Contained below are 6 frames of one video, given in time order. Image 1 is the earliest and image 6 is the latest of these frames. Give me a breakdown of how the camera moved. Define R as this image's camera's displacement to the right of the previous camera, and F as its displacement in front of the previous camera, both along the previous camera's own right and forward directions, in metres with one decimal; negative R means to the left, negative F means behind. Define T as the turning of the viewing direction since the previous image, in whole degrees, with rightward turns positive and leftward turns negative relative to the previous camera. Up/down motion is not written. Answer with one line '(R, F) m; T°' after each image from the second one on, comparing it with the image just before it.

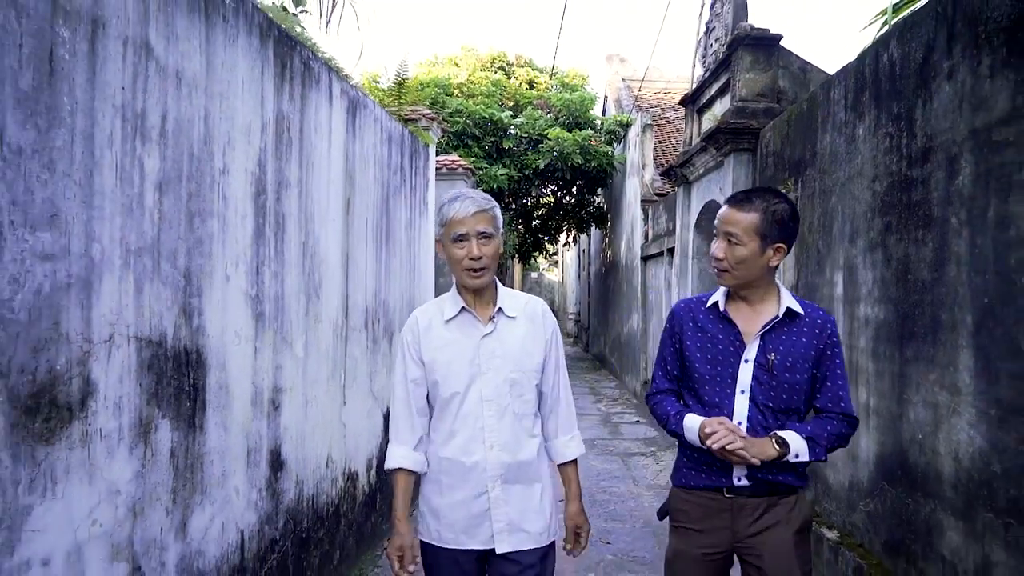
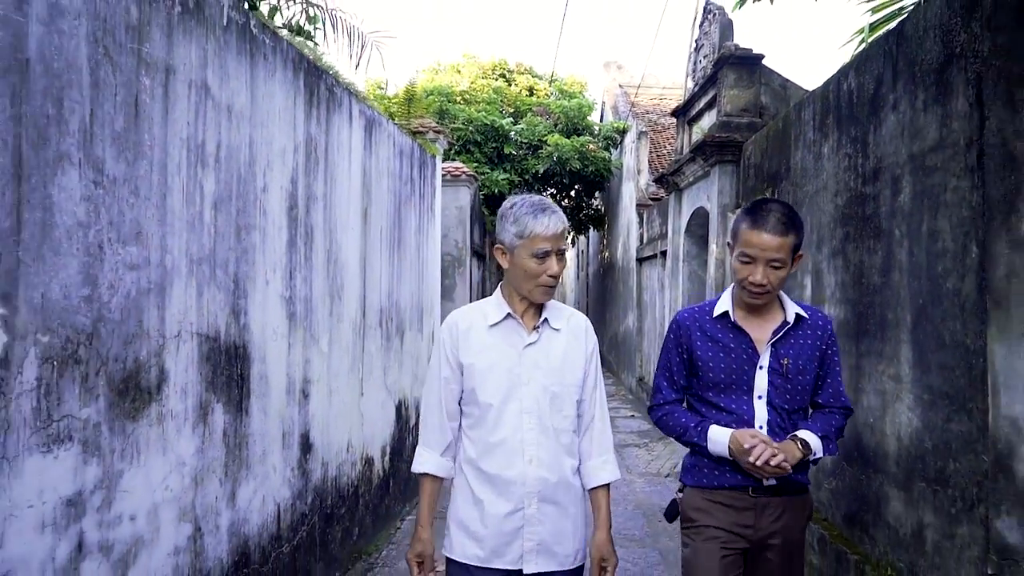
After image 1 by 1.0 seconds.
(0.0, -0.4) m; 0°
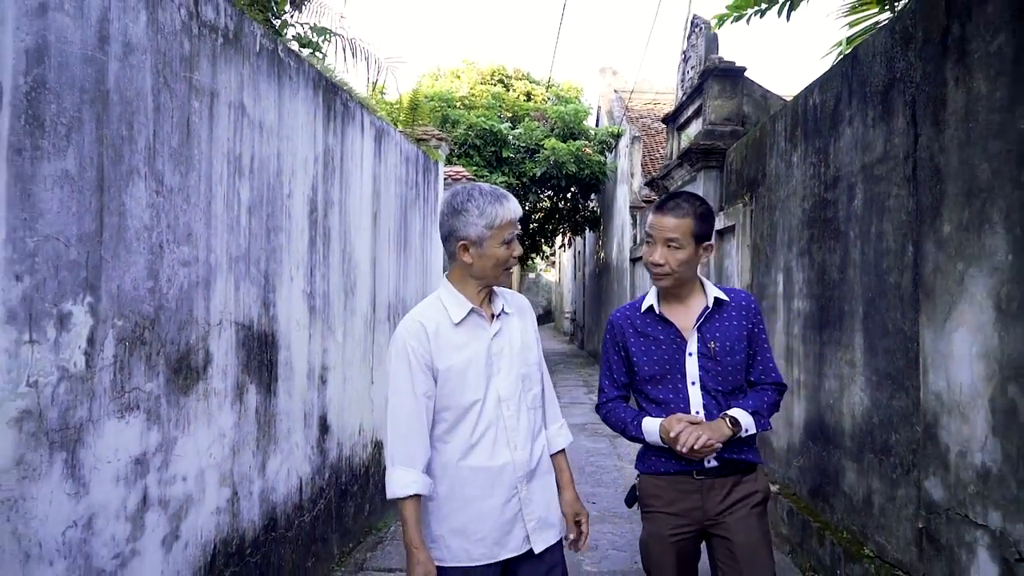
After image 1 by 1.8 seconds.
(0.0, -0.4) m; 0°
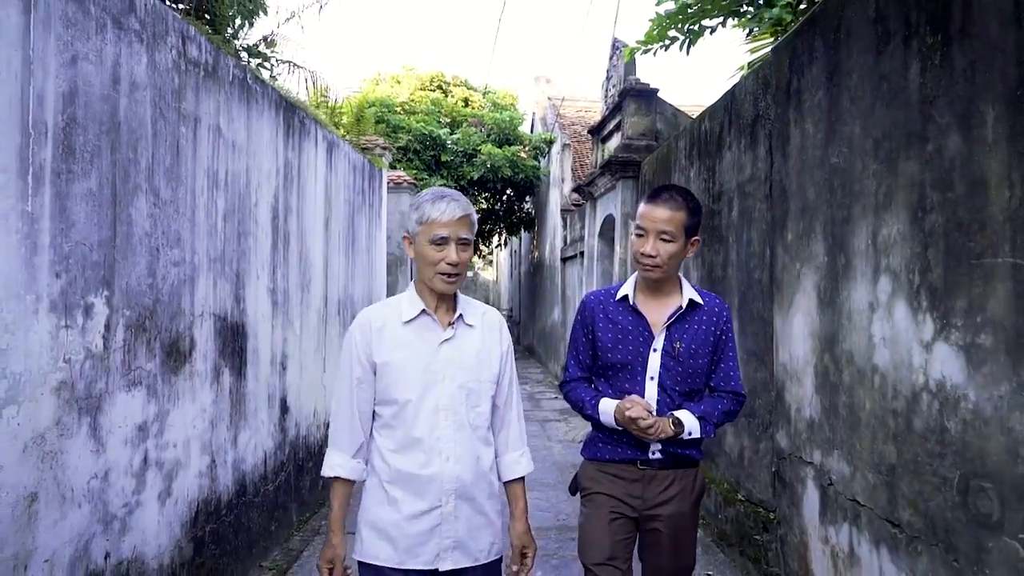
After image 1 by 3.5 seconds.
(0.0, -0.6) m; +5°
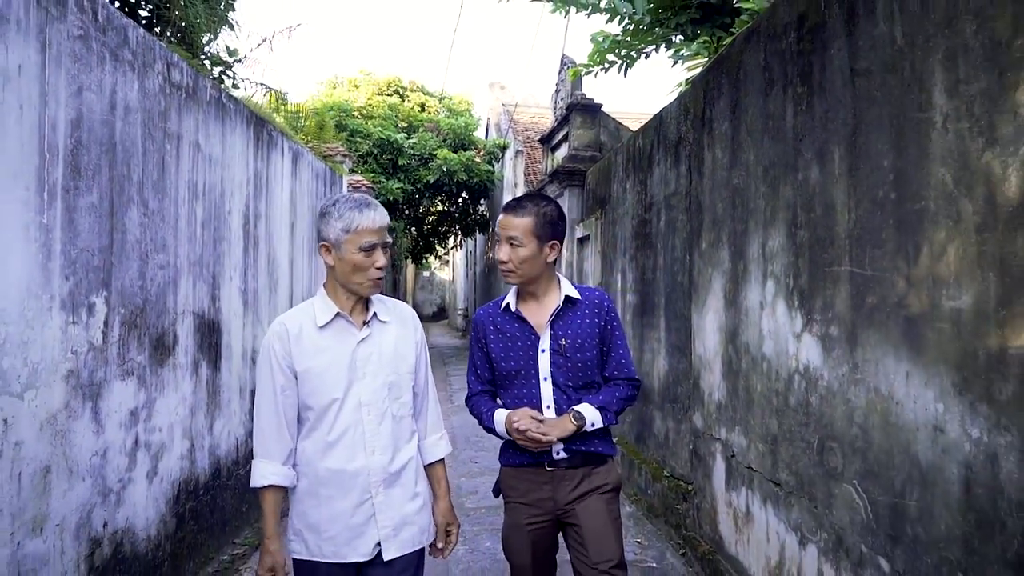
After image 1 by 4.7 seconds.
(0.0, -0.5) m; +4°
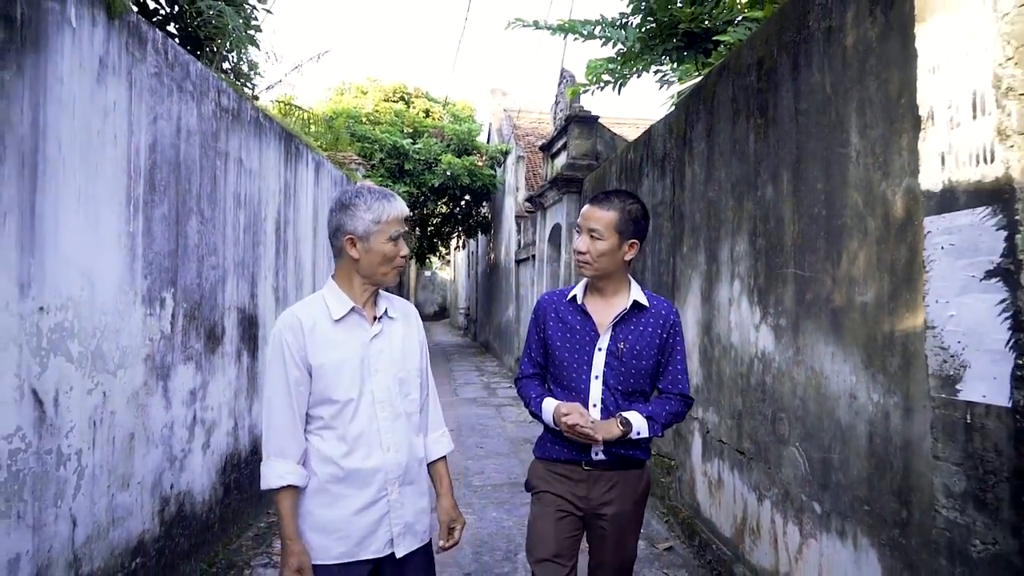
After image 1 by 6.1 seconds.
(0.0, -0.6) m; 0°
